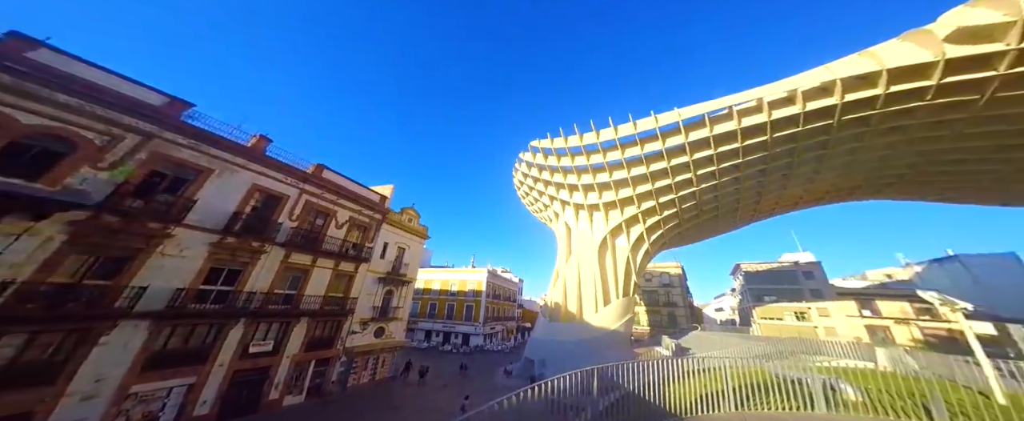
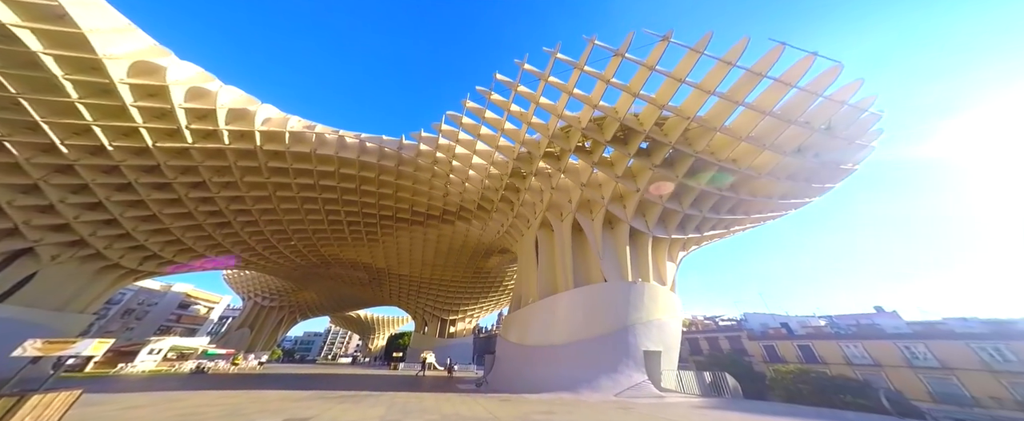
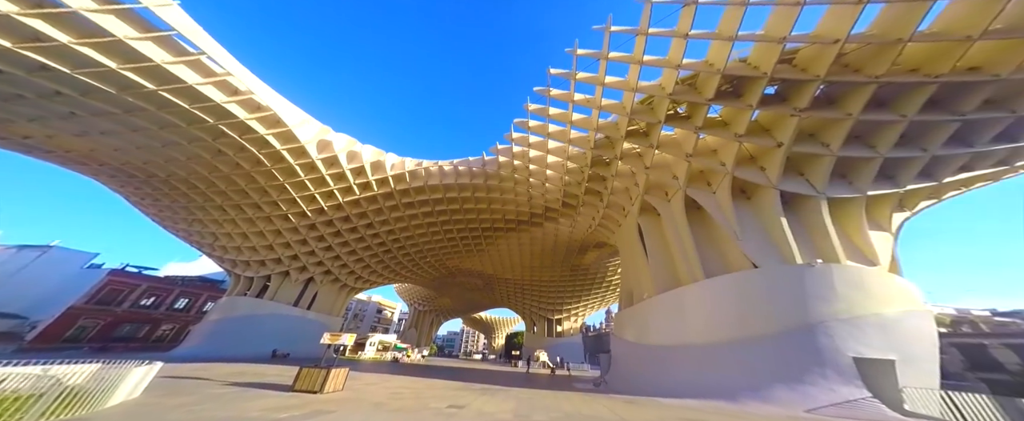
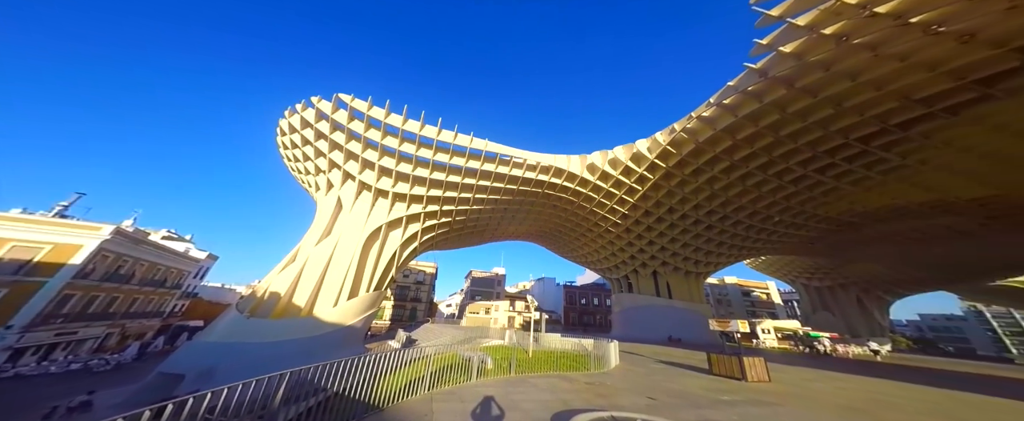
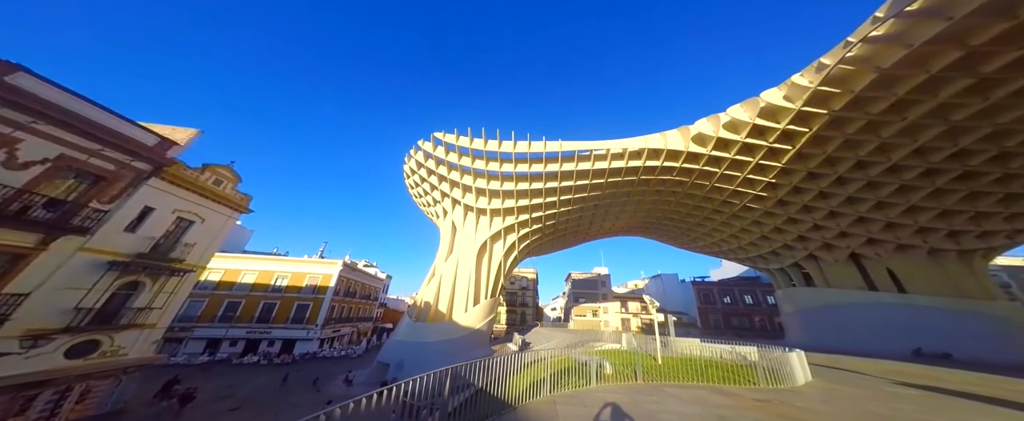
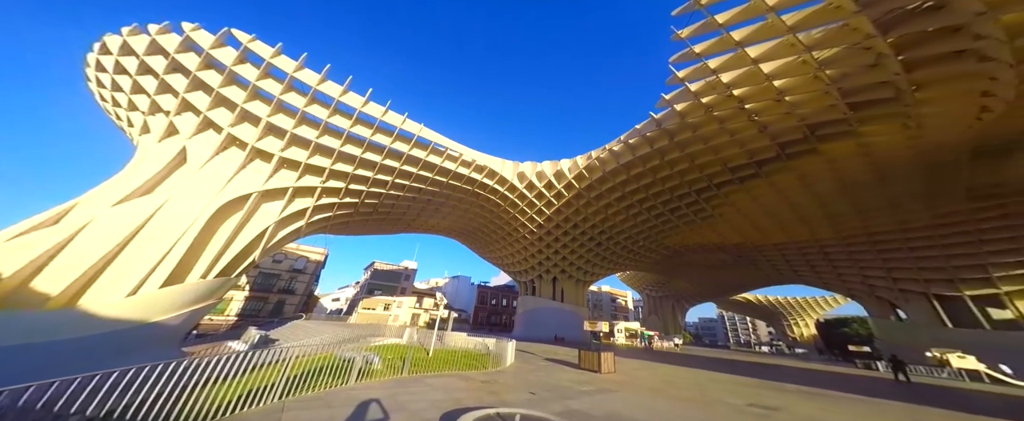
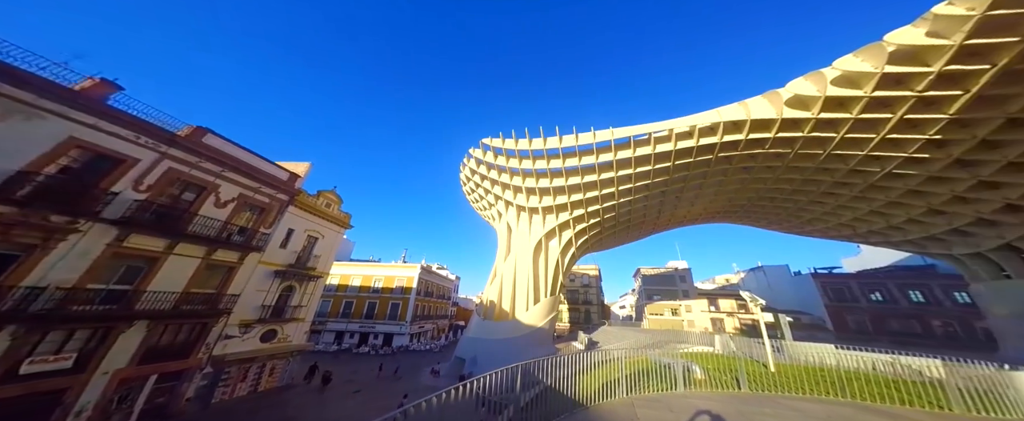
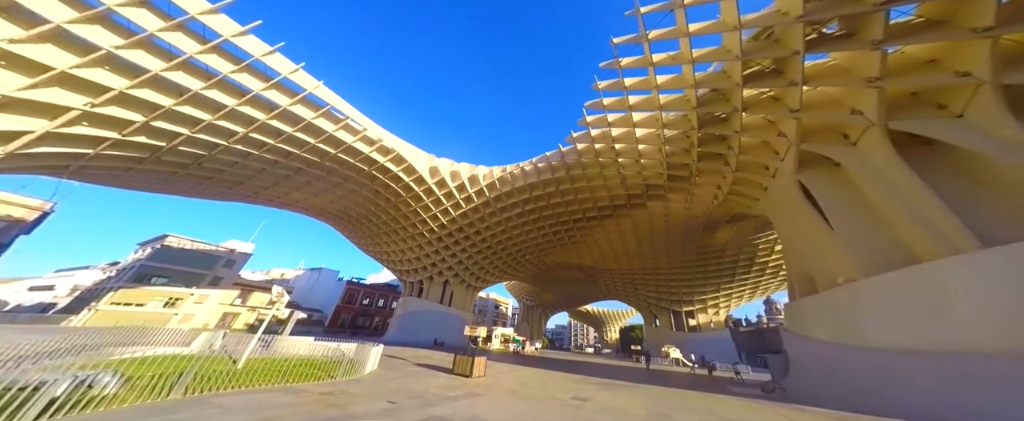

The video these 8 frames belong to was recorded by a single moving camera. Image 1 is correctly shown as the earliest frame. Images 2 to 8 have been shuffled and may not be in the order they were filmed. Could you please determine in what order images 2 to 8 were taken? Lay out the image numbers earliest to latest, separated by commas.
7, 5, 4, 6, 8, 3, 2
